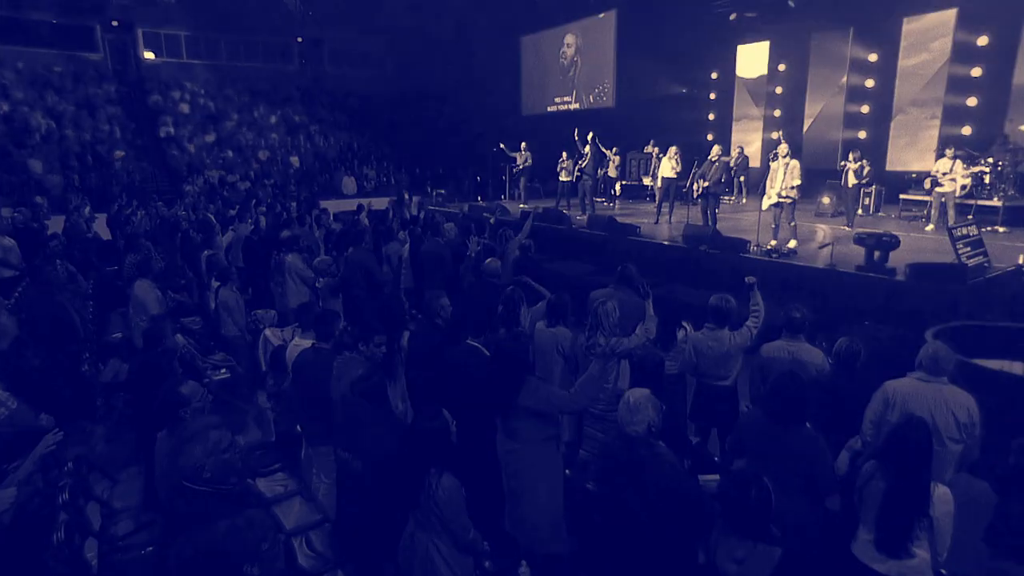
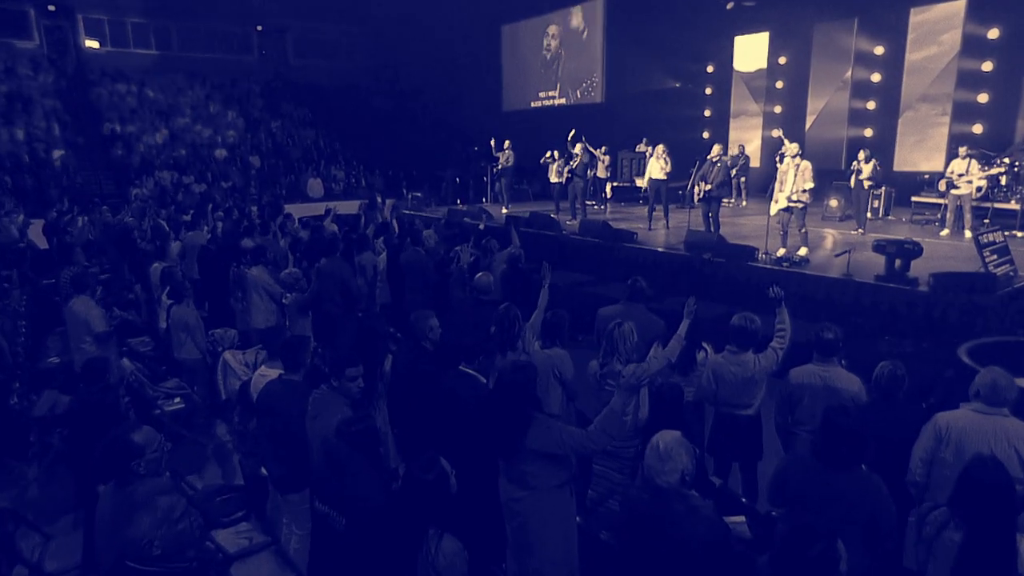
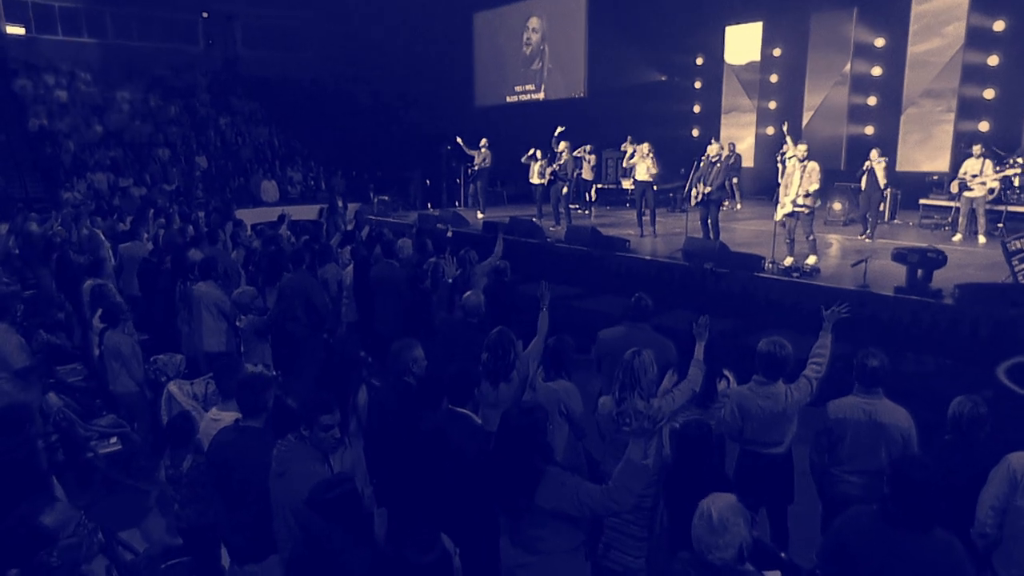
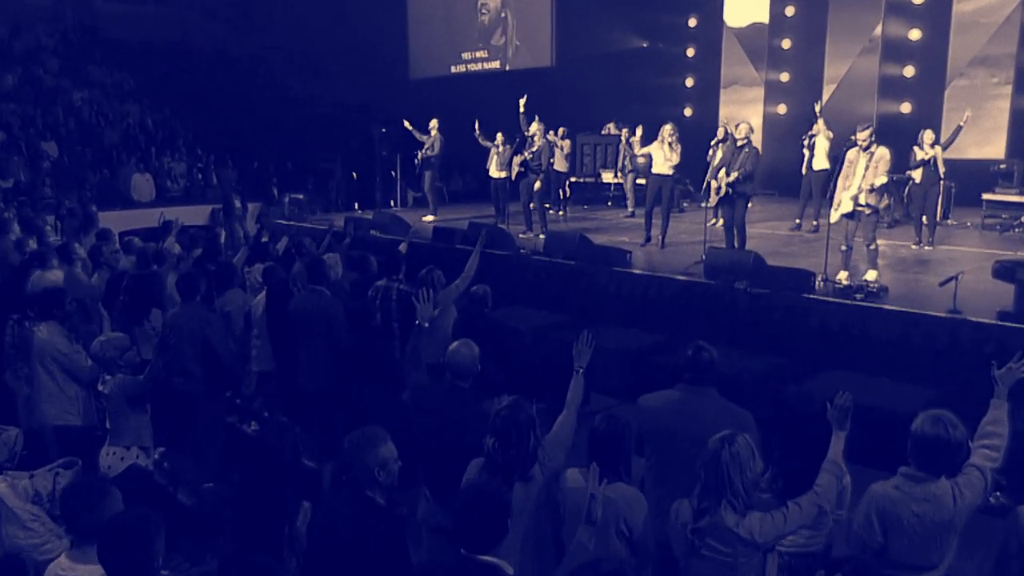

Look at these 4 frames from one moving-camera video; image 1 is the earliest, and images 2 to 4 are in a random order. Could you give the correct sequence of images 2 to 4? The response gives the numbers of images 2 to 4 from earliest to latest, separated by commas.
2, 3, 4
